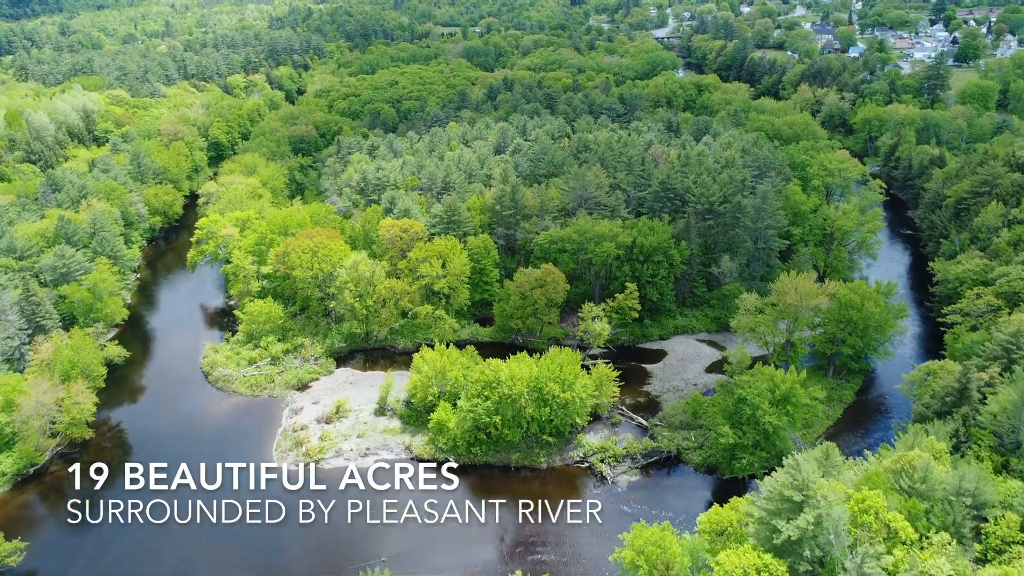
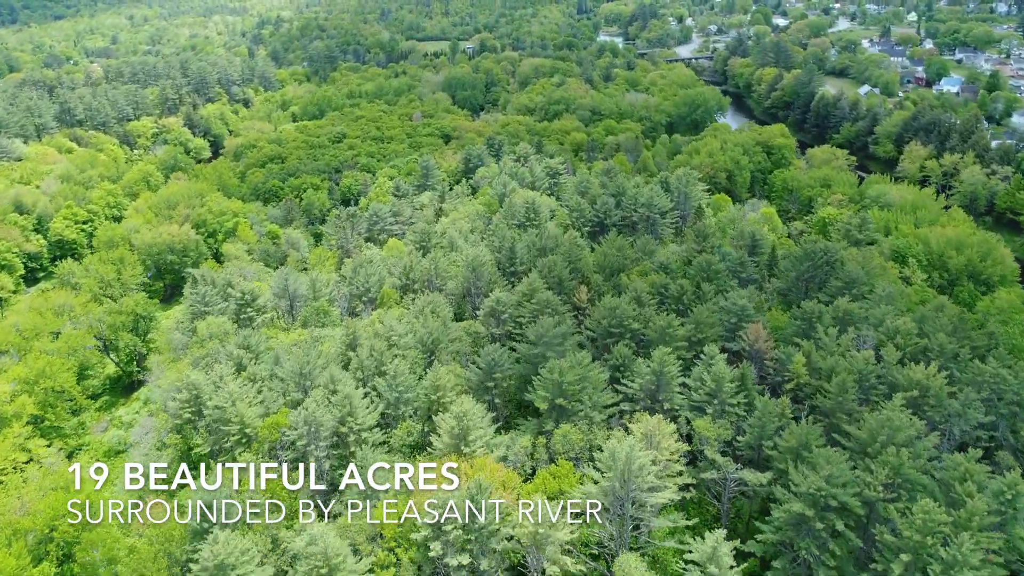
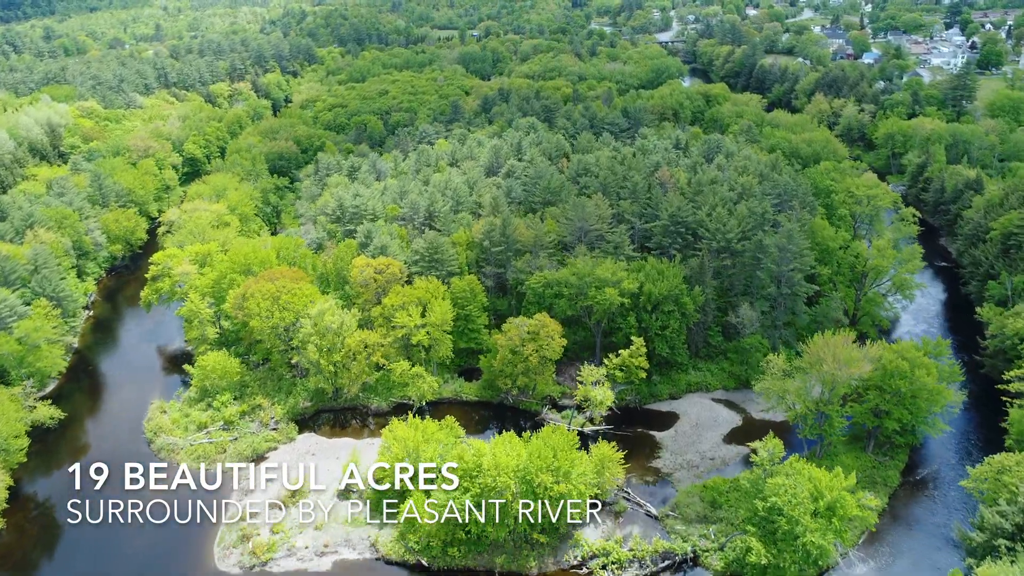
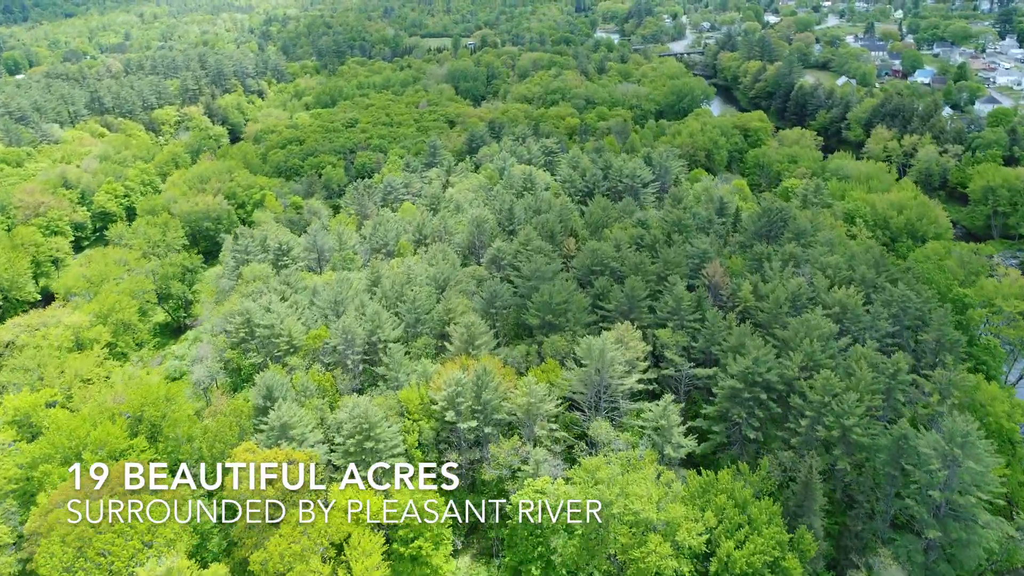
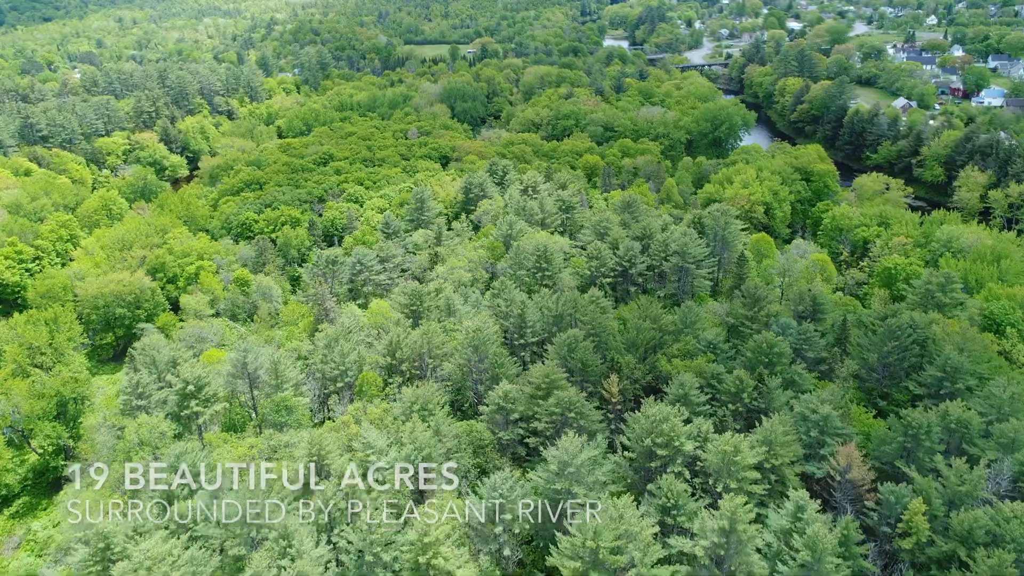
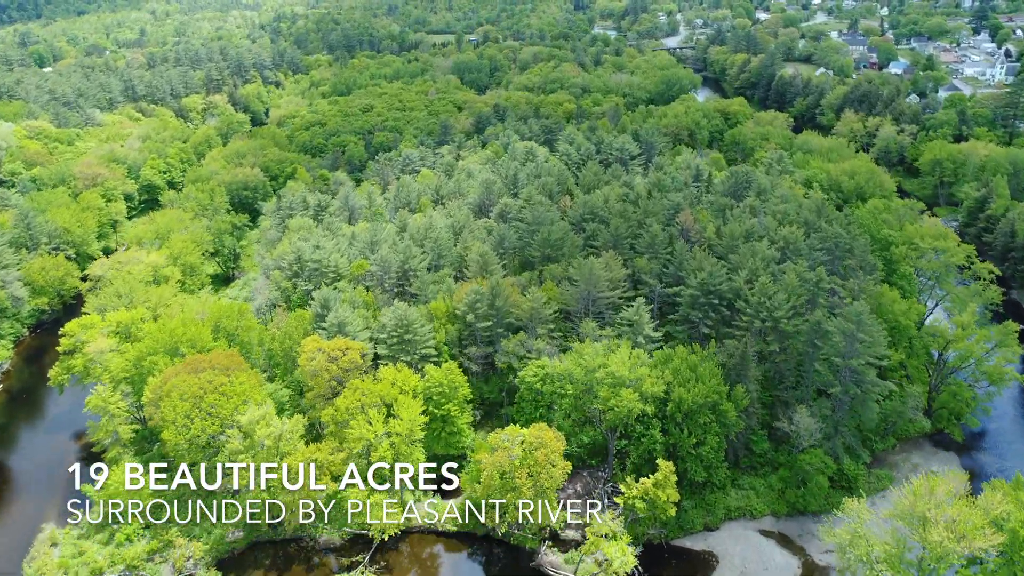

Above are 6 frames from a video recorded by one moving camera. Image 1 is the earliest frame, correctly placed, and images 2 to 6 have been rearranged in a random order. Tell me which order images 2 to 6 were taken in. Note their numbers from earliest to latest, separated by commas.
3, 6, 4, 2, 5
